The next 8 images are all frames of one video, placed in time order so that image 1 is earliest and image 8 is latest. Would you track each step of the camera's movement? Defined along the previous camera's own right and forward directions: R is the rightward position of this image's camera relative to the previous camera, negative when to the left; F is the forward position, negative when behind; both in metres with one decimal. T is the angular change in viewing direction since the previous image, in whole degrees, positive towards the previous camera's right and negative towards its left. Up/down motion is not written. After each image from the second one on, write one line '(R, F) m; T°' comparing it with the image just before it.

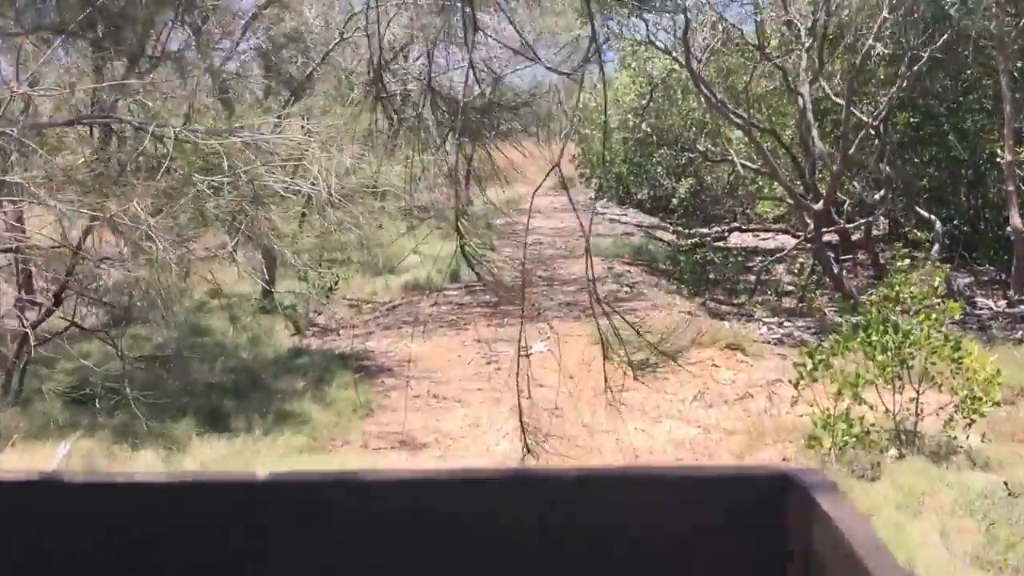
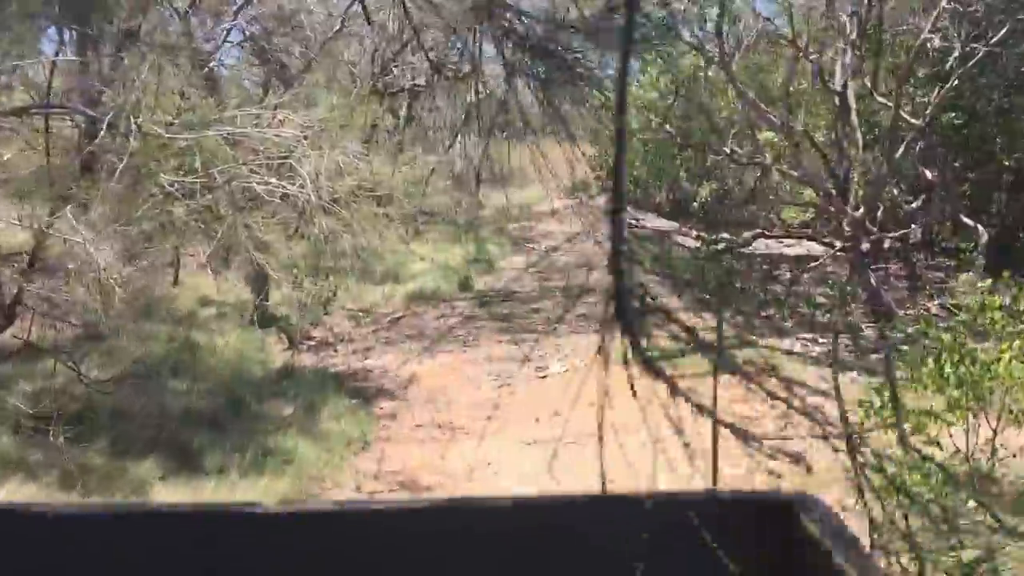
(0.0, +0.6) m; -1°
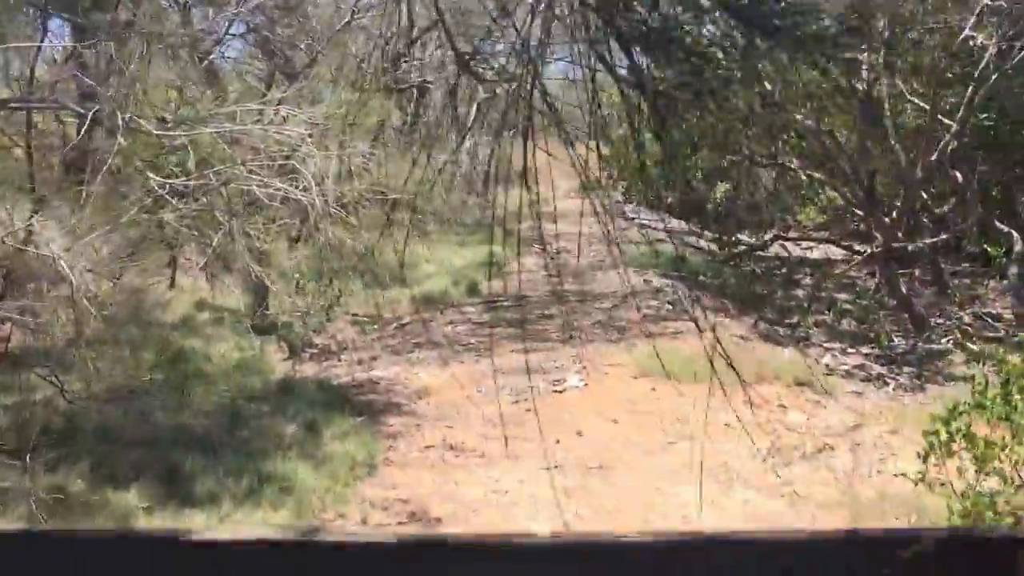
(-0.1, +0.4) m; 0°
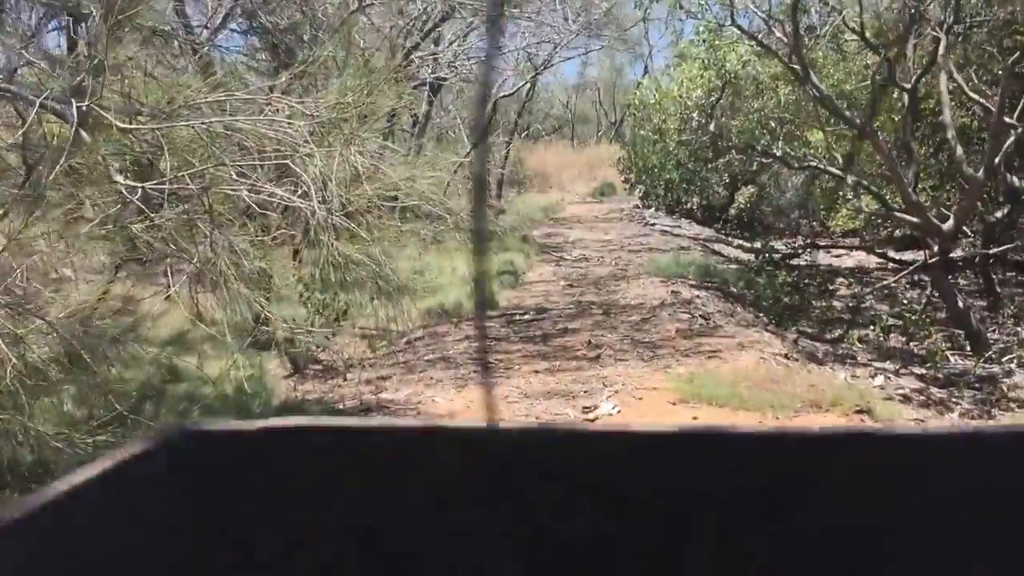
(-0.1, +0.6) m; 0°
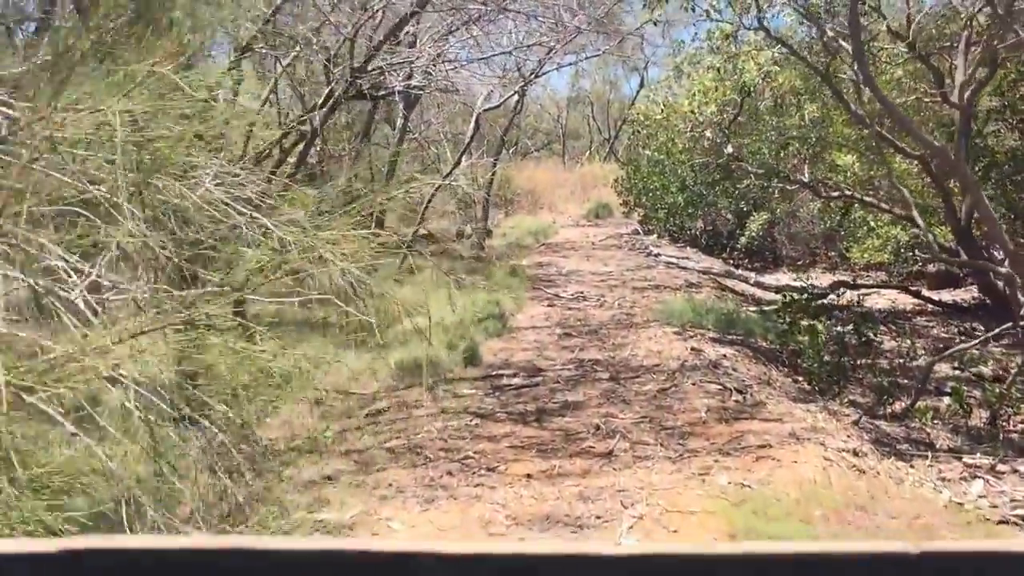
(0.0, +1.6) m; +1°
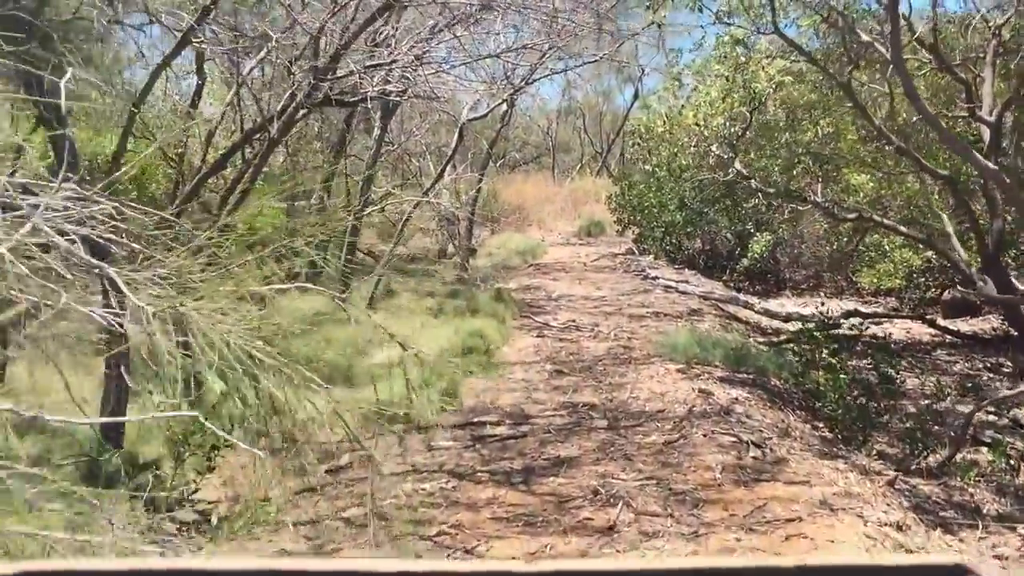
(0.0, +0.8) m; +1°
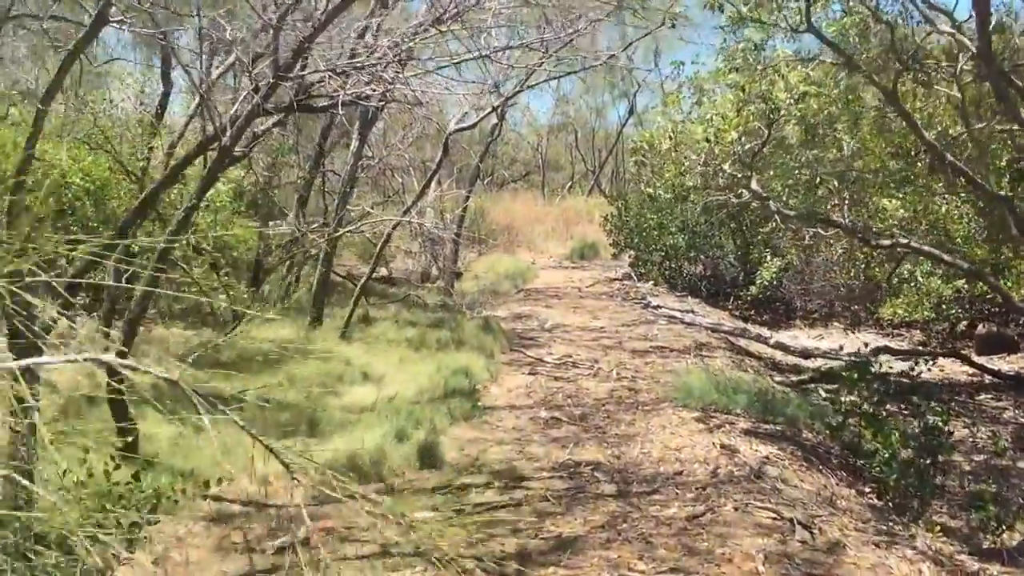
(0.0, +1.0) m; +1°
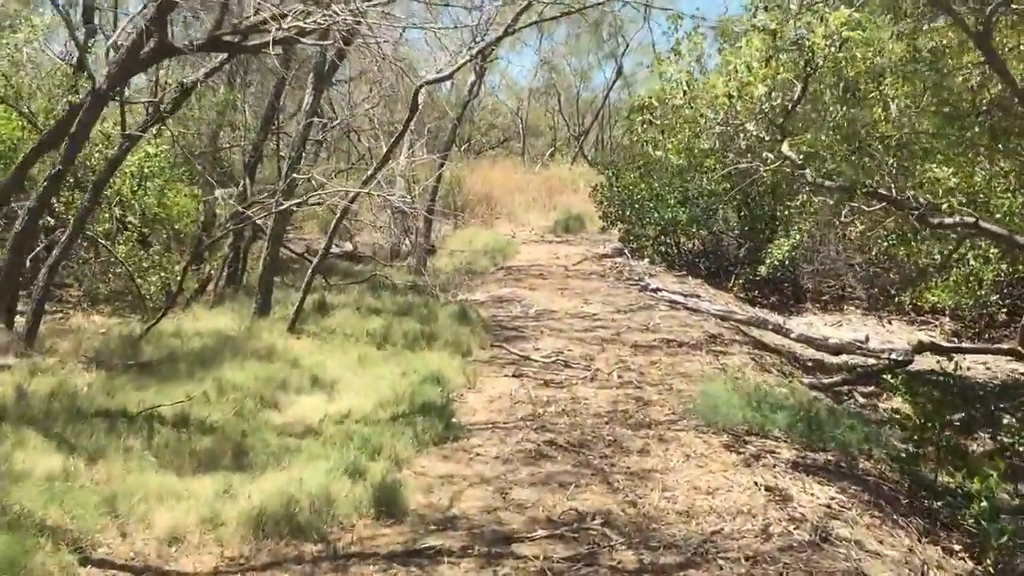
(0.0, +1.4) m; +1°
